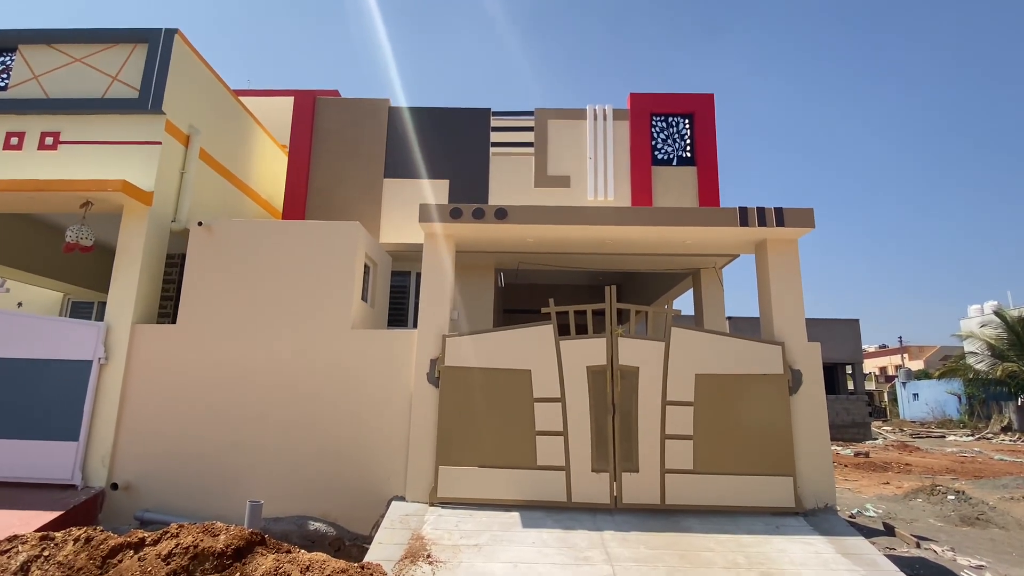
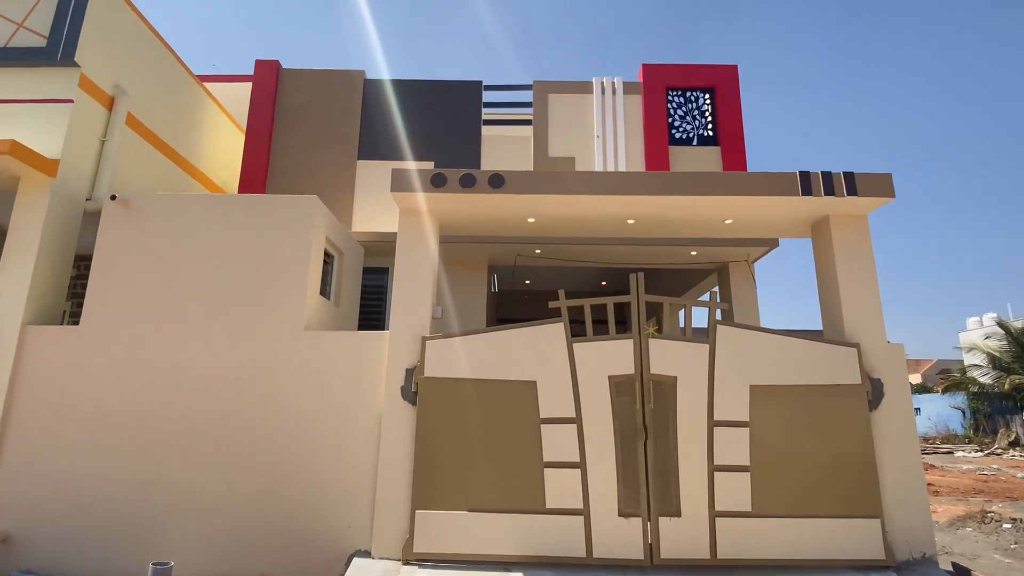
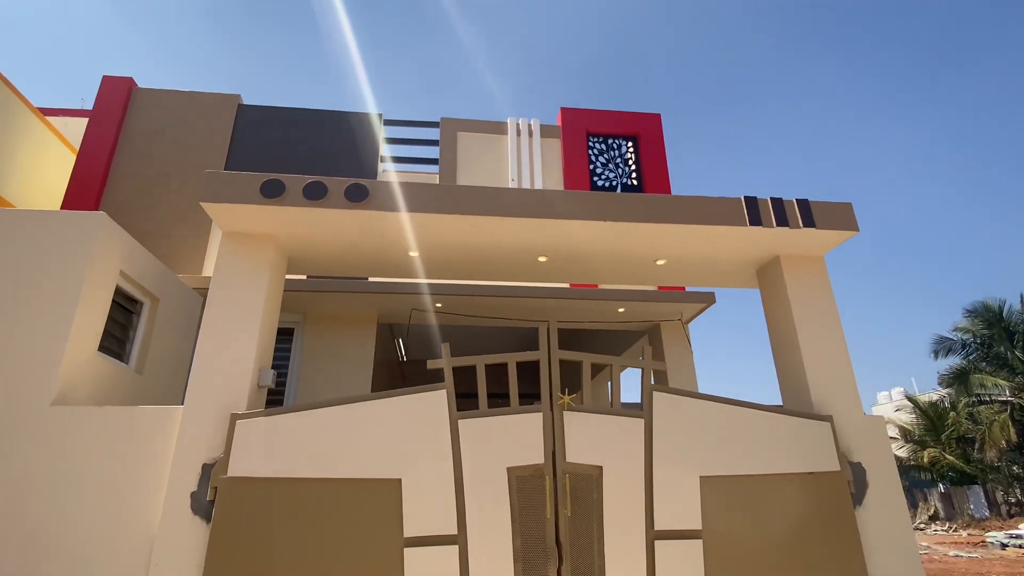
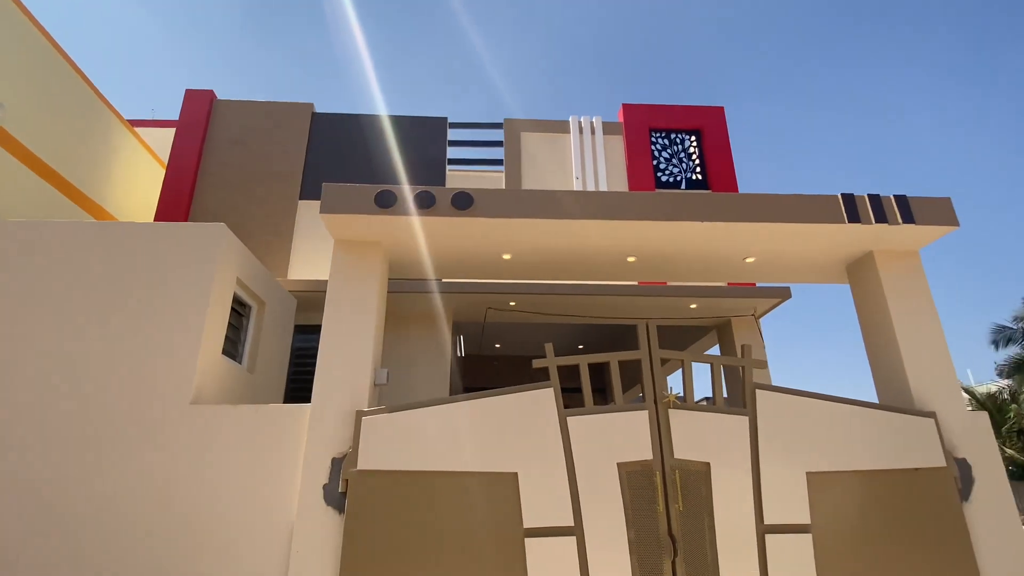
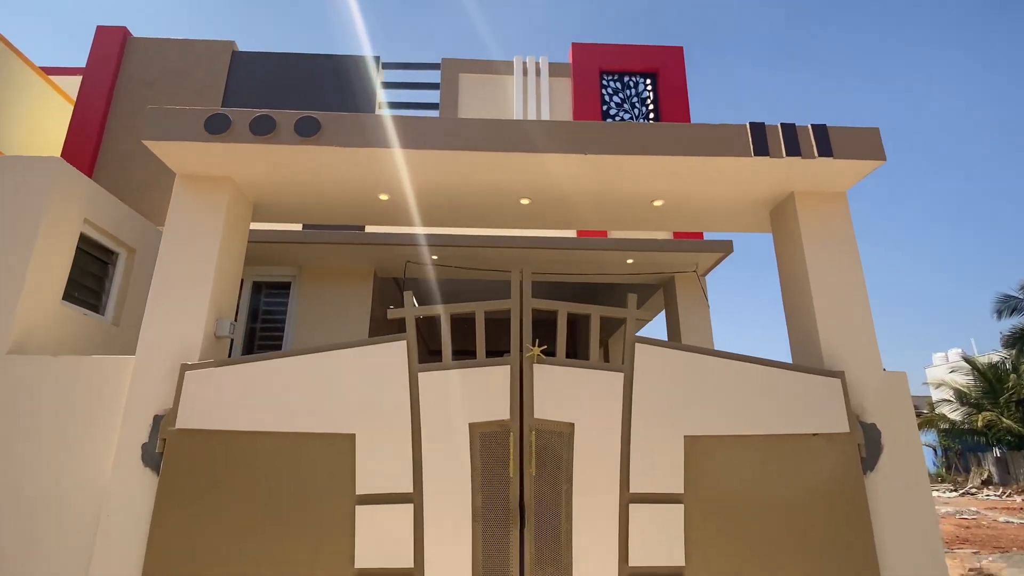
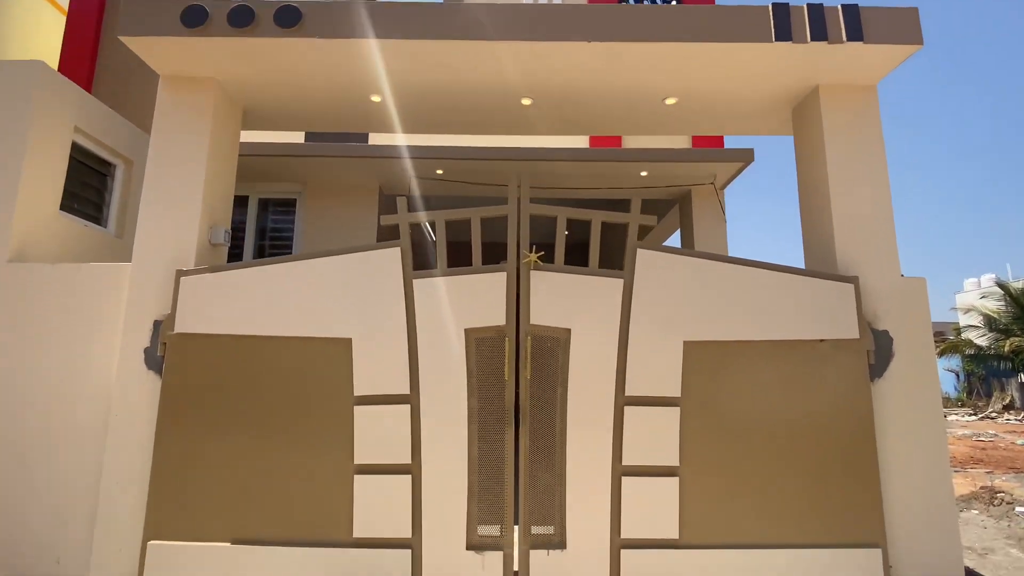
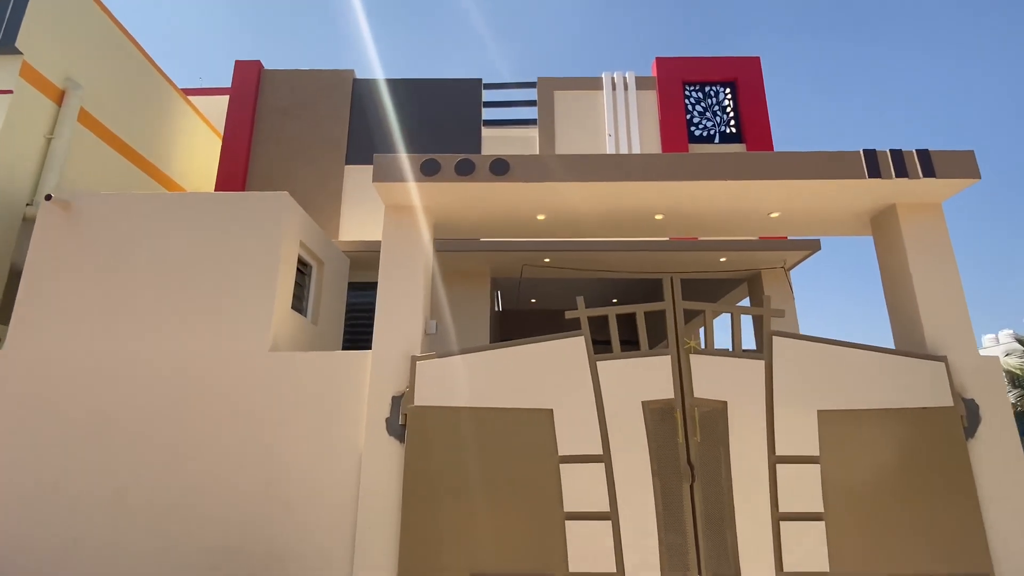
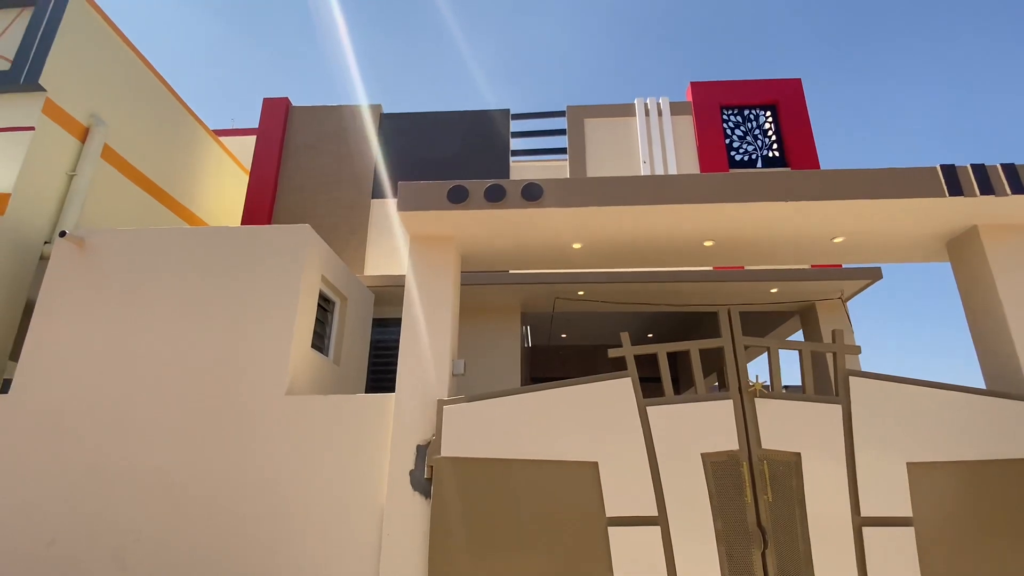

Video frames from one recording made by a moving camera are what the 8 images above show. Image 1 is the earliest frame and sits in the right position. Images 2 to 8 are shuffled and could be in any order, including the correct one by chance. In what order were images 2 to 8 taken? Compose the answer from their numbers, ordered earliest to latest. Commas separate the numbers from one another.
2, 7, 8, 4, 3, 5, 6
